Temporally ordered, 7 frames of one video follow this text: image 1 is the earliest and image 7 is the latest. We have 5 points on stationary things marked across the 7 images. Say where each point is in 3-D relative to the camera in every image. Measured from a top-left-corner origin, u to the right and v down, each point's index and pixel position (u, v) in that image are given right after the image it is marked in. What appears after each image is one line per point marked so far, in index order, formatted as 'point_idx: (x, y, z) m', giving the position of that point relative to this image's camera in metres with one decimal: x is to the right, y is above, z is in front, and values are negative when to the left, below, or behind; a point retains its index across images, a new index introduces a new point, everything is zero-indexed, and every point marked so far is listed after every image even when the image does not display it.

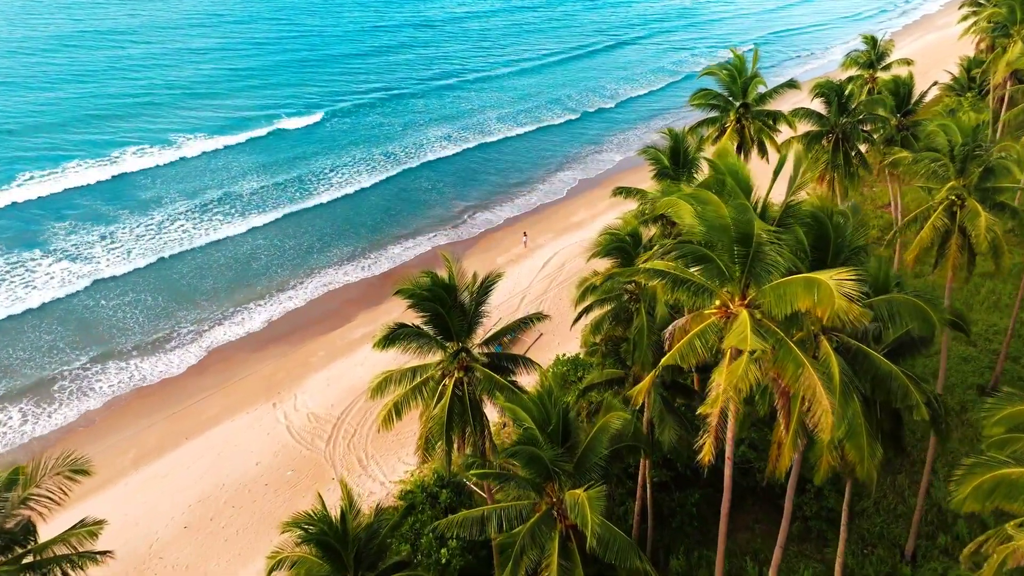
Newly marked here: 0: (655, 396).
0: (+11.9, -9.0, +13.8) m
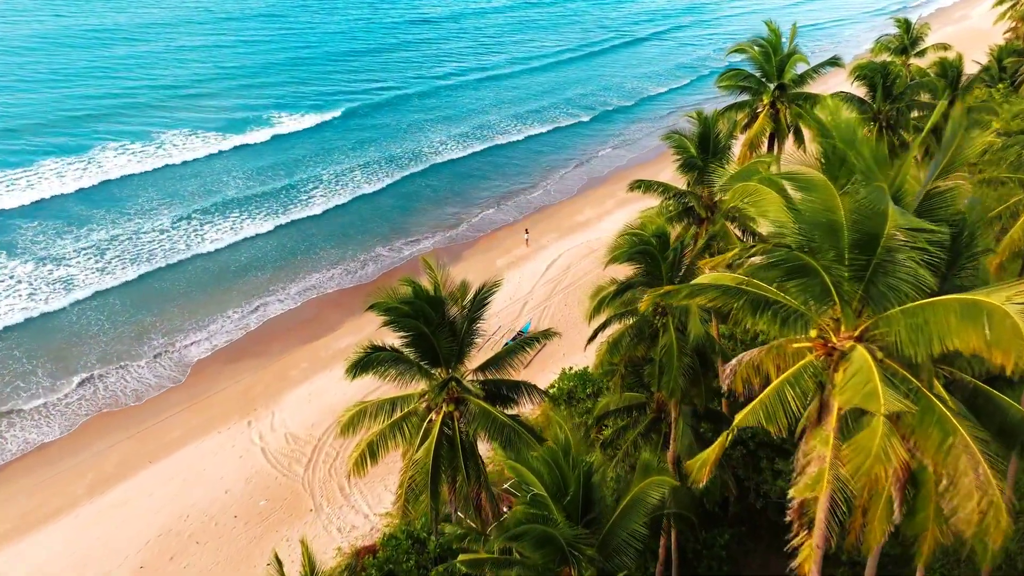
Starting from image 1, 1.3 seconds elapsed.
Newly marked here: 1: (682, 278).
0: (+12.1, -9.7, +11.6) m
1: (+11.6, +0.6, +11.1) m
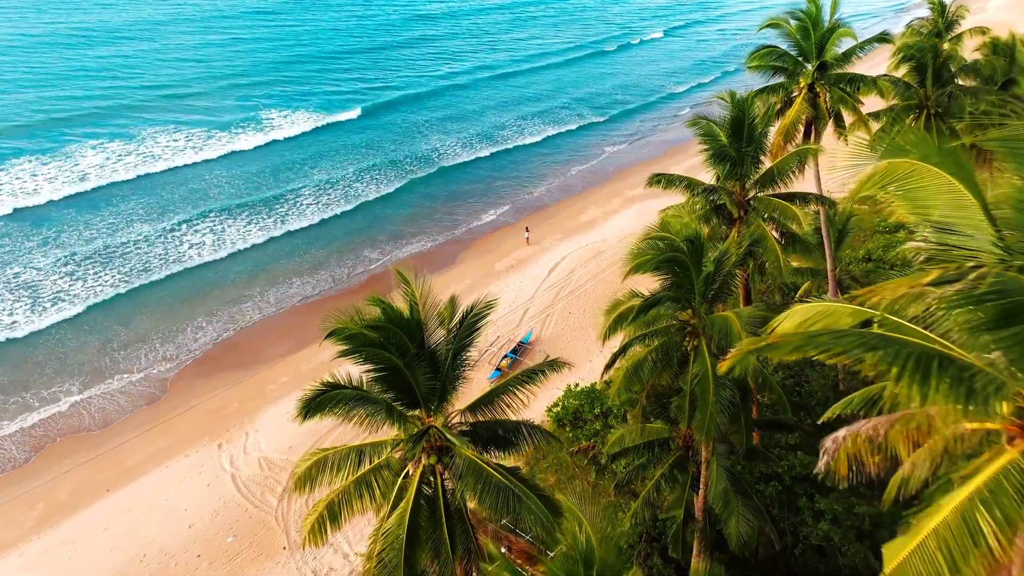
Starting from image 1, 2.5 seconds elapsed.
0: (+12.0, -10.6, +9.6) m
1: (+11.5, -0.2, +9.1) m
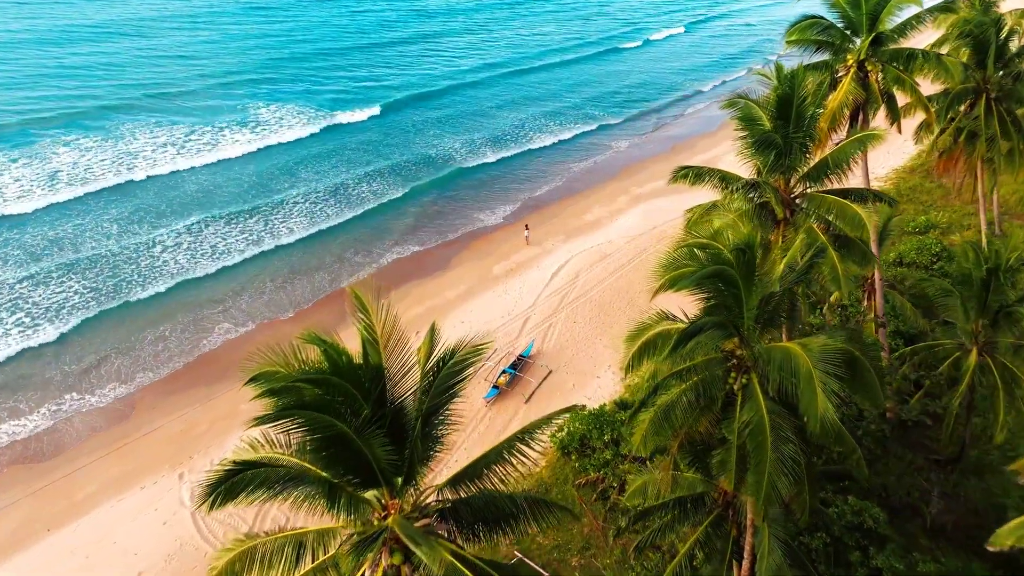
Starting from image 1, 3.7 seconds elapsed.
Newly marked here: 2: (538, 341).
0: (+11.9, -11.5, +7.6) m
1: (+11.4, -1.2, +7.0) m
2: (+3.1, -6.5, +20.0) m
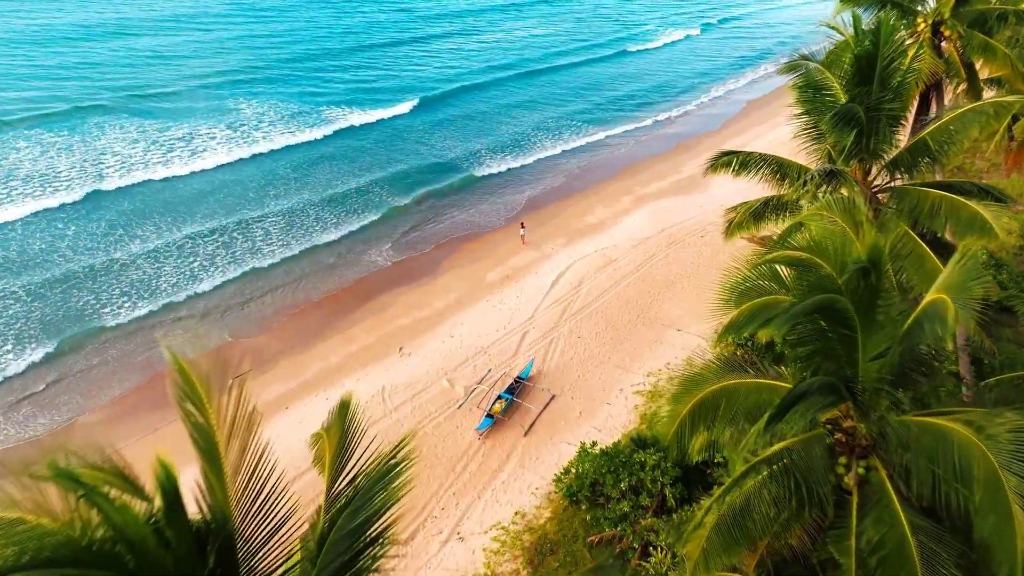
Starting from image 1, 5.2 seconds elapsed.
0: (+11.6, -12.5, +5.0) m
1: (+11.1, -2.1, +4.6) m
2: (+2.8, -7.6, +17.4) m
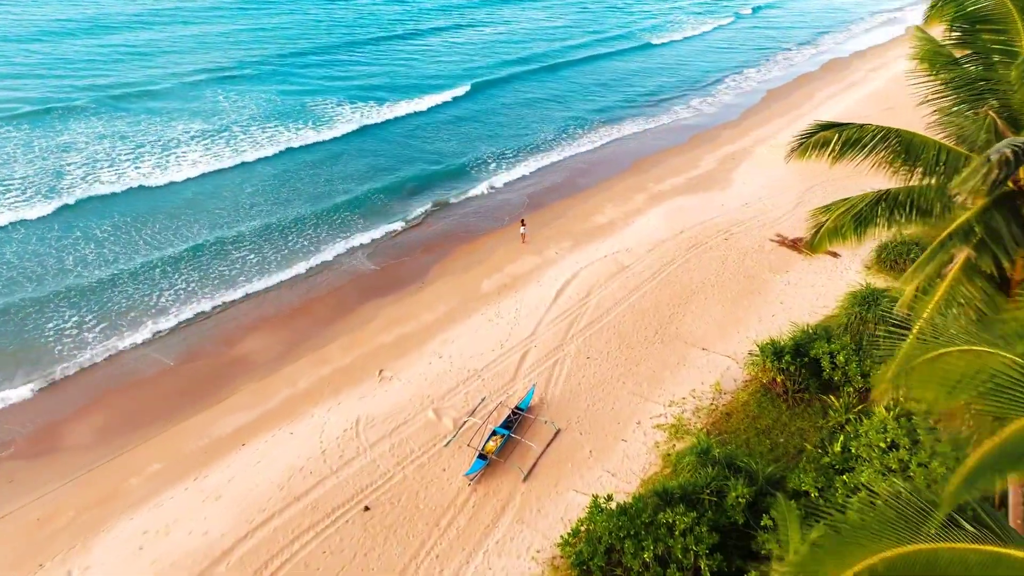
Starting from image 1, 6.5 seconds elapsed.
0: (+11.3, -13.8, +2.4) m
1: (+10.8, -3.4, +2.0) m
2: (+2.5, -8.8, +14.9) m
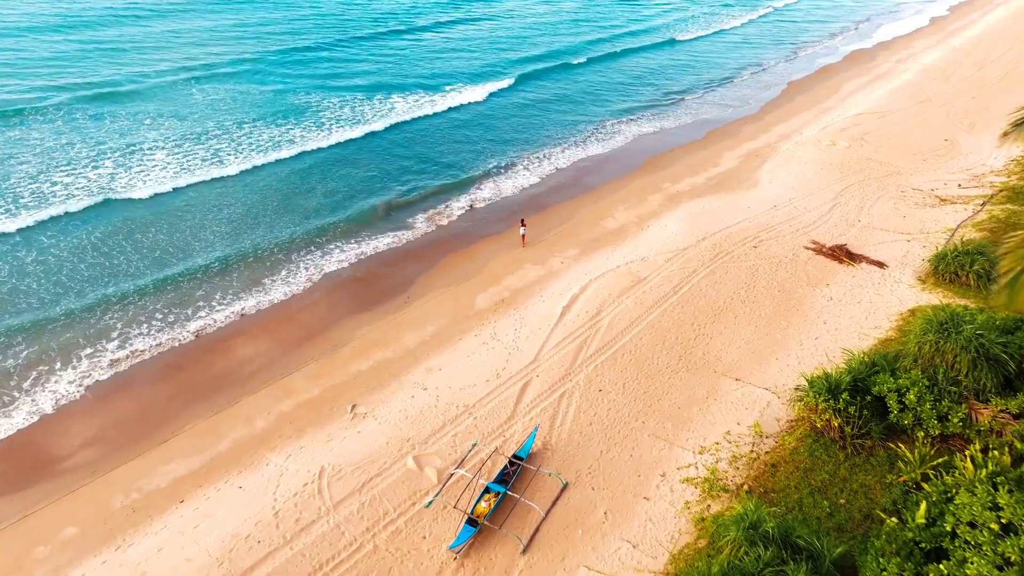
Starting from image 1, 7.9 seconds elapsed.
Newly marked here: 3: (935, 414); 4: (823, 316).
0: (+11.0, -15.4, -0.1) m
1: (+10.6, -5.0, -0.6) m
2: (+2.3, -10.4, +12.4) m
3: (+28.7, -8.5, +11.2) m
4: (+29.3, -2.7, +15.6) m
